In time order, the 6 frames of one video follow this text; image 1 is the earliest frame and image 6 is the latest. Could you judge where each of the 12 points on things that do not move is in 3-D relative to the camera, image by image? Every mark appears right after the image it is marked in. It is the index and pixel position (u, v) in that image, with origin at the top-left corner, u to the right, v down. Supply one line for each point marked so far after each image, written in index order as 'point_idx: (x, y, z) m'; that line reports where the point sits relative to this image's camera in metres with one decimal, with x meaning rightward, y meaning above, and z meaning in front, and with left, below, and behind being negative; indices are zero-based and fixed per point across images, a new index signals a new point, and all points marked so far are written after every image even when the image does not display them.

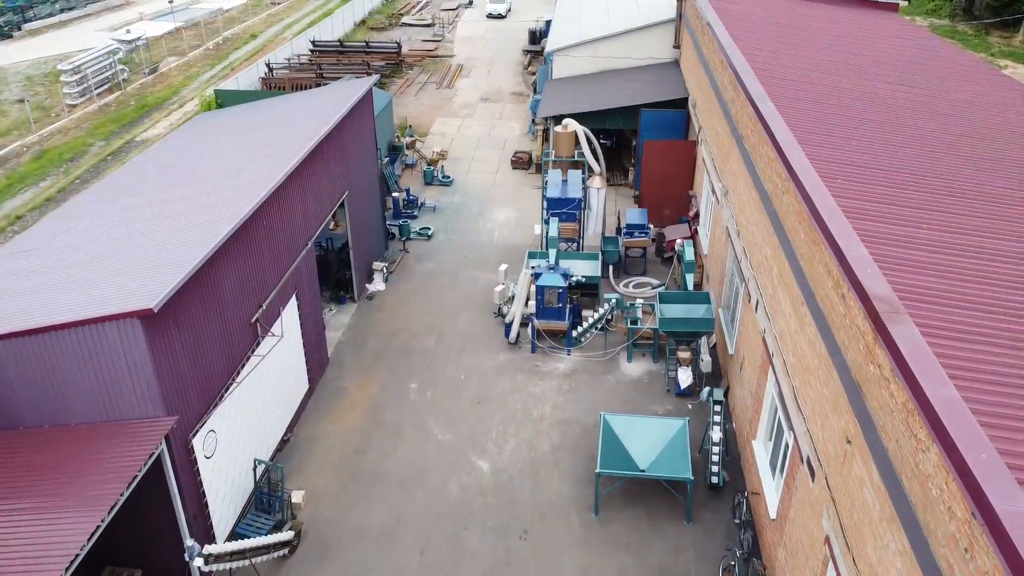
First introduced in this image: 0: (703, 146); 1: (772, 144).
0: (+4.3, +3.2, +18.7) m
1: (+3.7, +2.1, +11.7) m
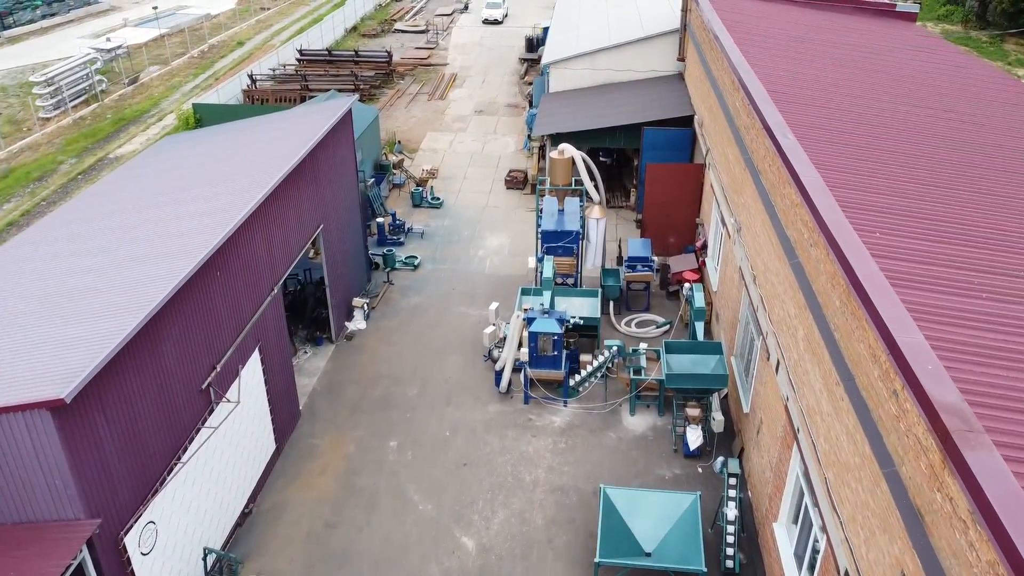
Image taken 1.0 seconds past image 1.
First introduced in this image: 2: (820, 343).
0: (+4.1, +2.5, +17.2) m
1: (+3.5, +1.3, +10.3) m
2: (+3.3, -0.6, +8.7) m
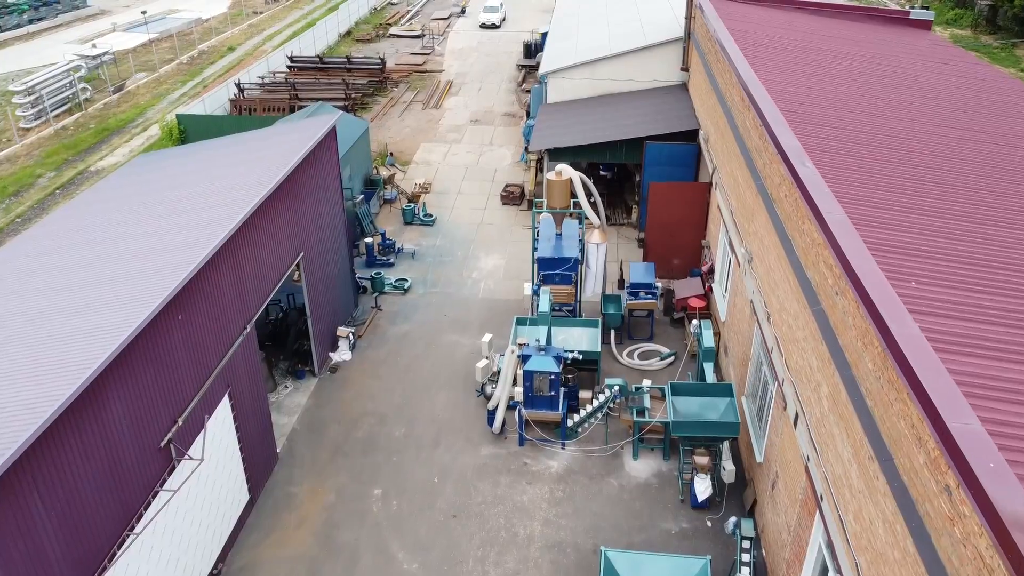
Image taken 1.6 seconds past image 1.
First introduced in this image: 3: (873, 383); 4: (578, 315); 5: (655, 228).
0: (+4.0, +1.9, +16.2) m
1: (+3.4, +0.7, +9.3) m
2: (+3.2, -1.1, +7.7) m
3: (+3.2, -0.8, +7.3) m
4: (+1.2, -0.5, +15.5) m
5: (+3.1, +1.3, +17.6) m
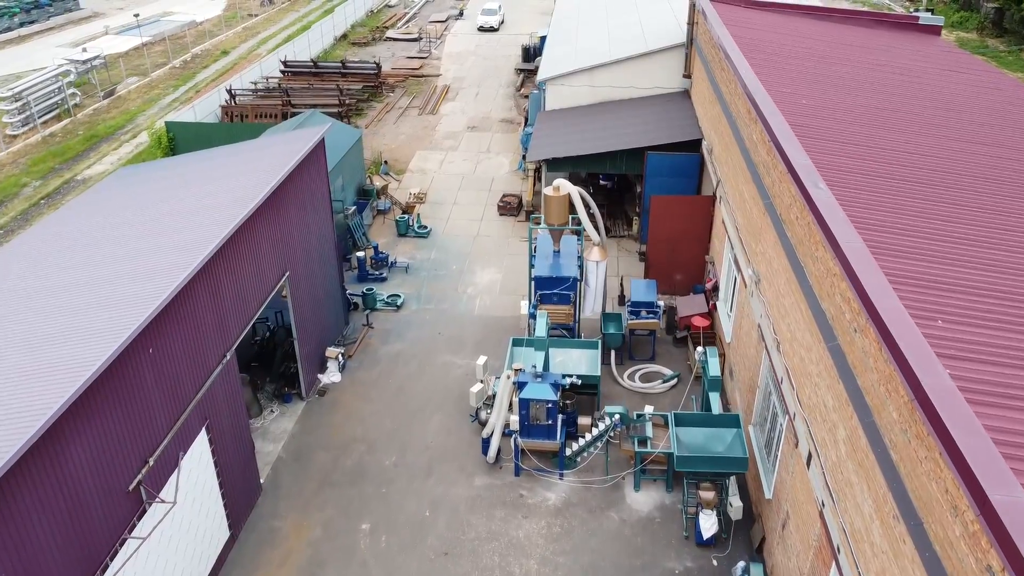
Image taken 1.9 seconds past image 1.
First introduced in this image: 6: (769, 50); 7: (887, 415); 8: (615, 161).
0: (+4.0, +1.6, +15.6) m
1: (+3.4, +0.4, +8.7) m
2: (+3.1, -1.5, +7.1) m
3: (+3.1, -1.2, +6.6) m
4: (+1.2, -0.8, +14.9) m
5: (+3.0, +0.9, +17.0) m
6: (+5.5, +5.1, +17.8) m
7: (+3.1, -1.0, +6.9) m
8: (+2.4, +3.0, +19.2) m
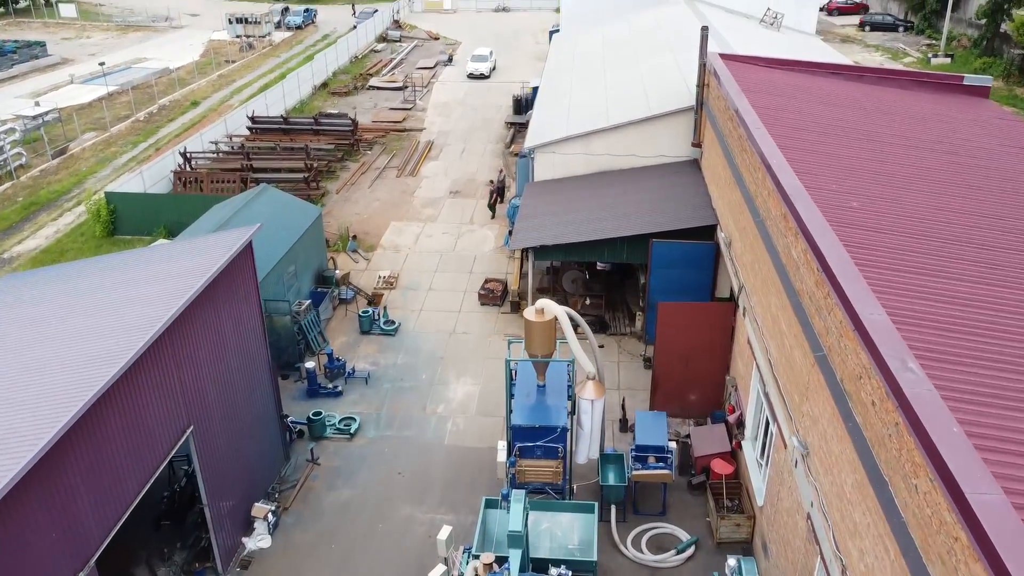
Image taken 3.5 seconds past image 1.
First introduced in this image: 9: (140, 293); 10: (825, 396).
0: (+3.6, -0.5, +12.6) m
1: (+3.0, -1.4, +5.6) m
2: (+2.7, -3.2, +4.0) m
3: (+2.7, -2.9, +3.6) m
4: (+0.8, -2.9, +11.8) m
5: (+2.6, -1.2, +14.0) m
6: (+5.1, +3.0, +14.9) m
7: (+2.7, -2.8, +3.8) m
8: (+2.0, +0.8, +16.3) m
9: (-4.9, -0.1, +11.0) m
10: (+3.2, -1.1, +8.5) m
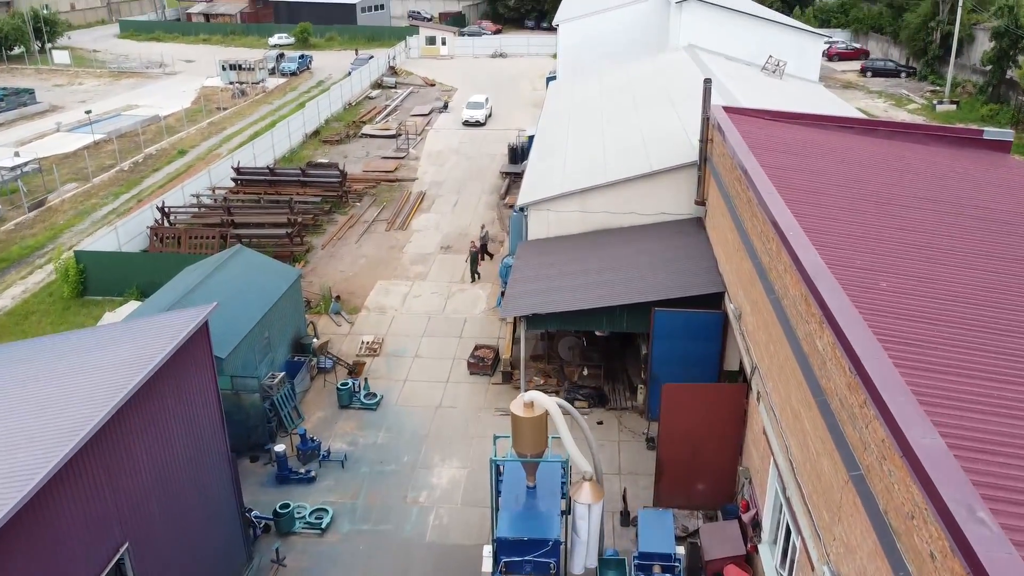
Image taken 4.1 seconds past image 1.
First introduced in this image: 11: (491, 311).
0: (+3.4, -1.6, +11.3) m
1: (+2.8, -2.2, +4.3) m
2: (+2.5, -3.9, +2.6) m
3: (+2.5, -3.6, +2.1) m
4: (+0.6, -4.0, +10.4) m
5: (+2.4, -2.4, +12.6) m
6: (+5.0, +1.7, +13.8) m
7: (+2.6, -3.5, +2.4) m
8: (+1.8, -0.5, +15.0) m
9: (-5.0, -1.2, +9.7) m
10: (+3.0, -2.0, +7.2) m
11: (-0.5, -0.6, +19.9) m
